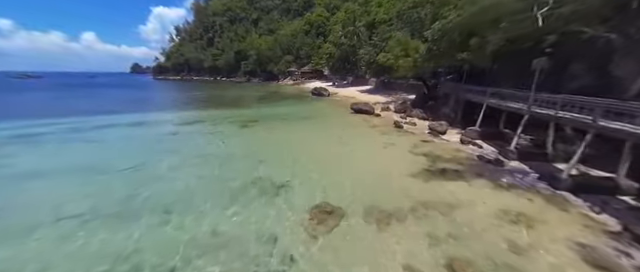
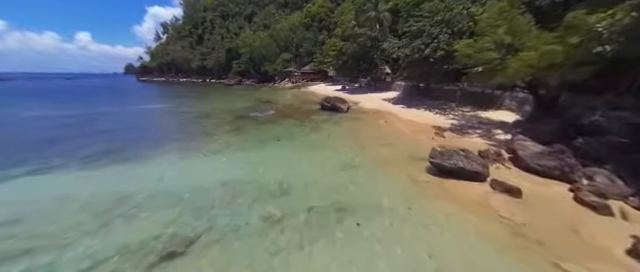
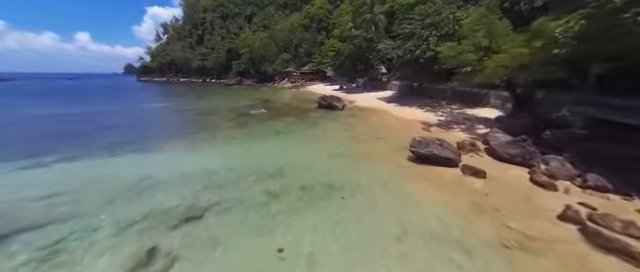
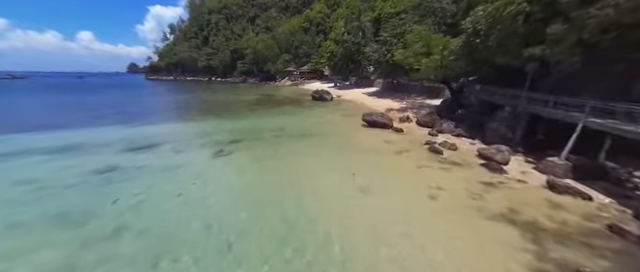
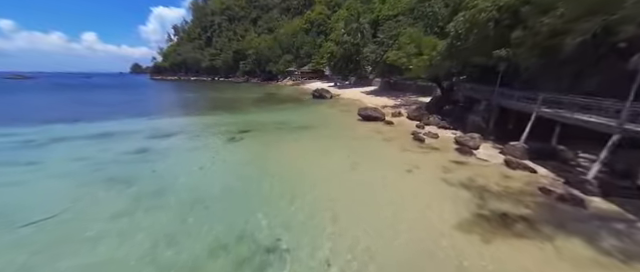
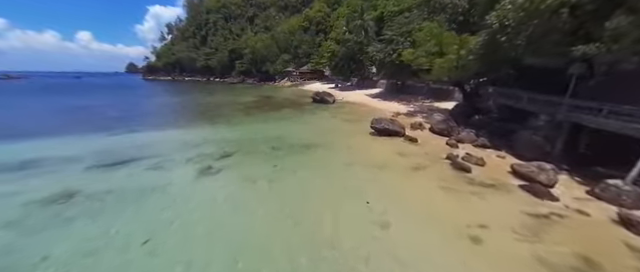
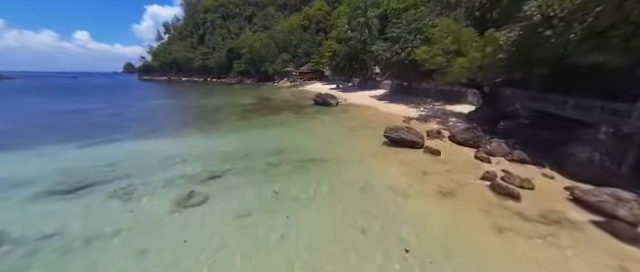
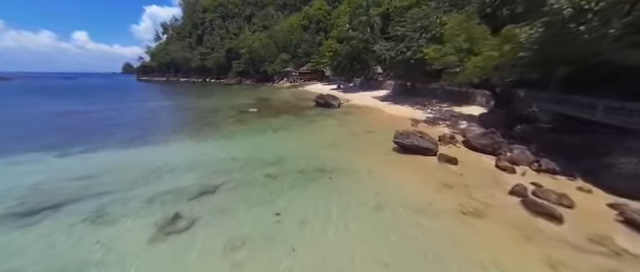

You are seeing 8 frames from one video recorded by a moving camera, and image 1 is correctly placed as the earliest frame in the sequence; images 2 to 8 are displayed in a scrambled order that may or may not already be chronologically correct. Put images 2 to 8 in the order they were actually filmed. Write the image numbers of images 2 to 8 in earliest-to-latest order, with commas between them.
5, 4, 6, 7, 8, 3, 2
